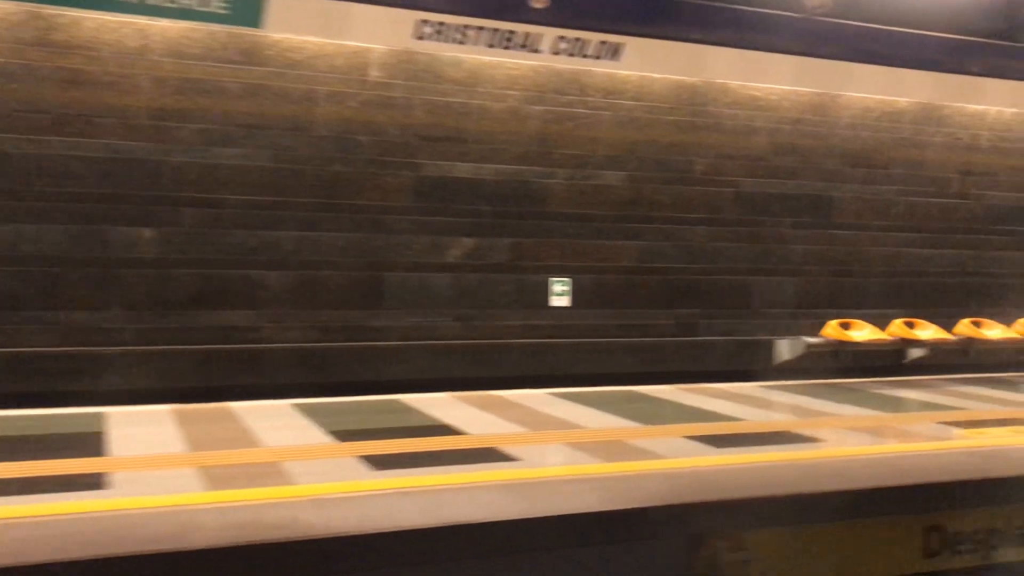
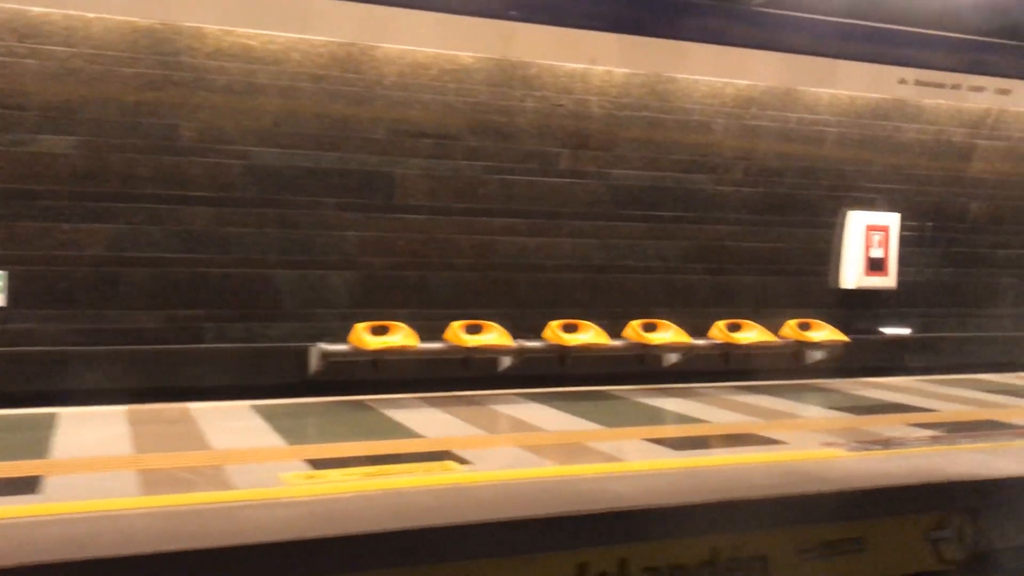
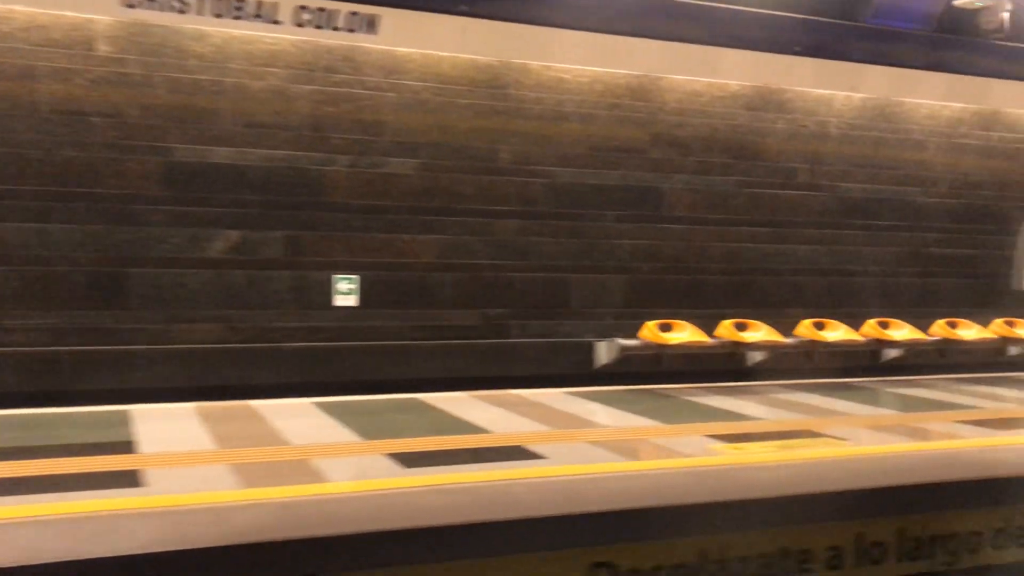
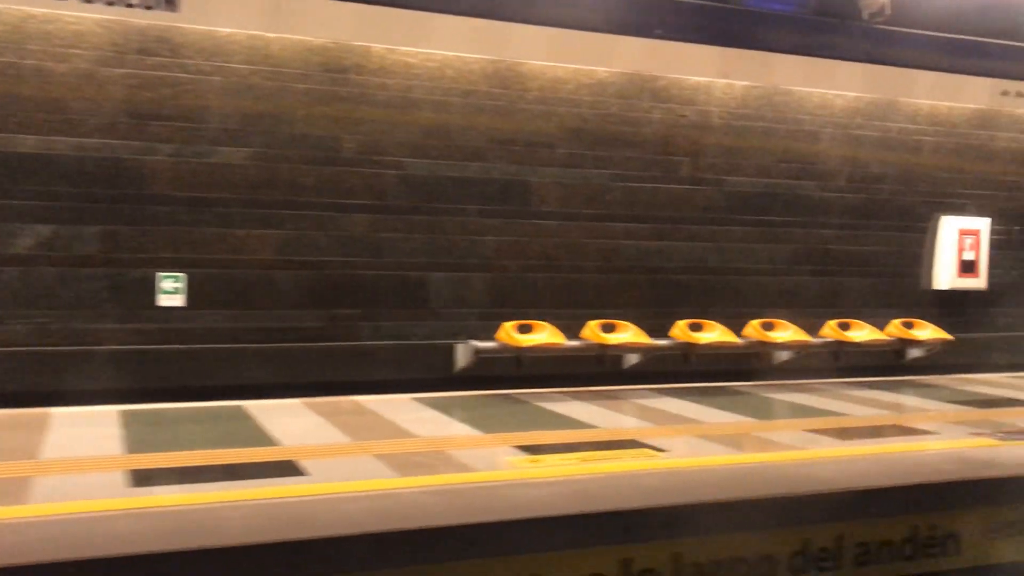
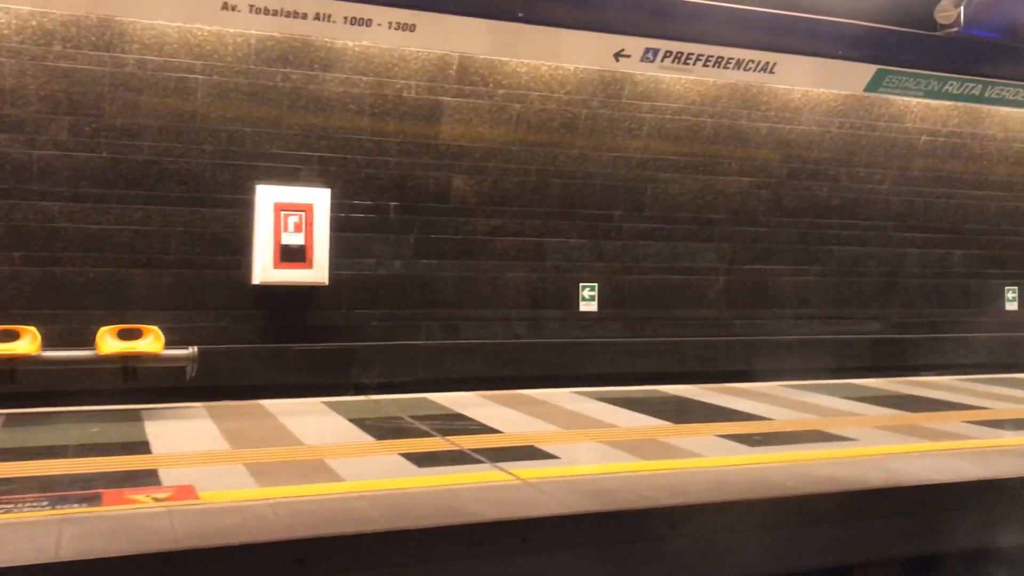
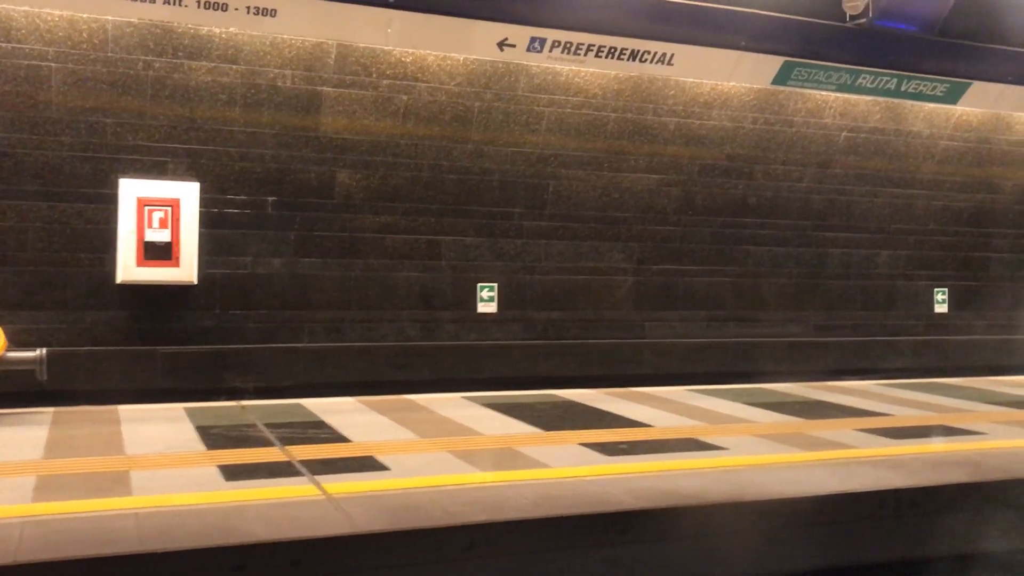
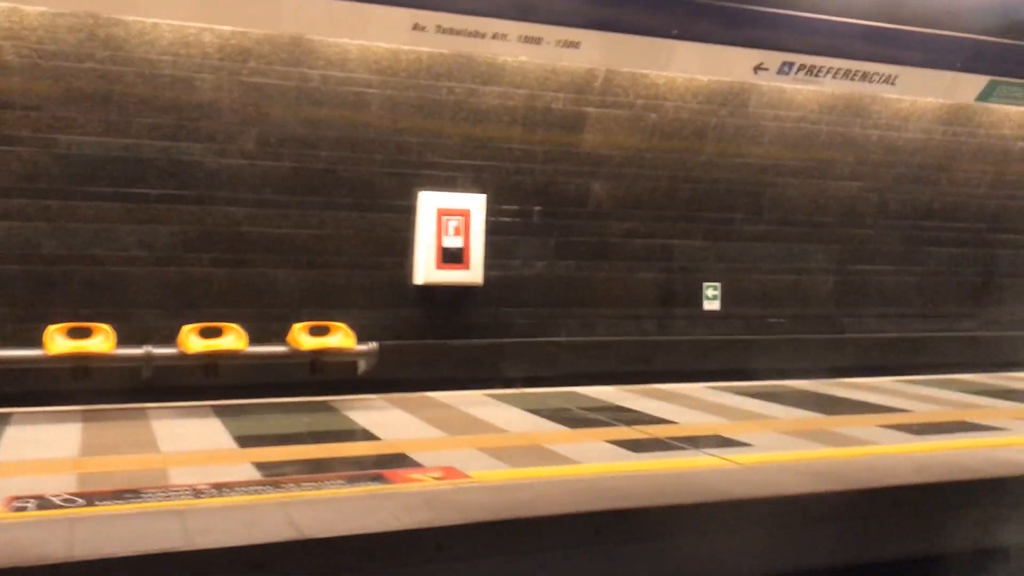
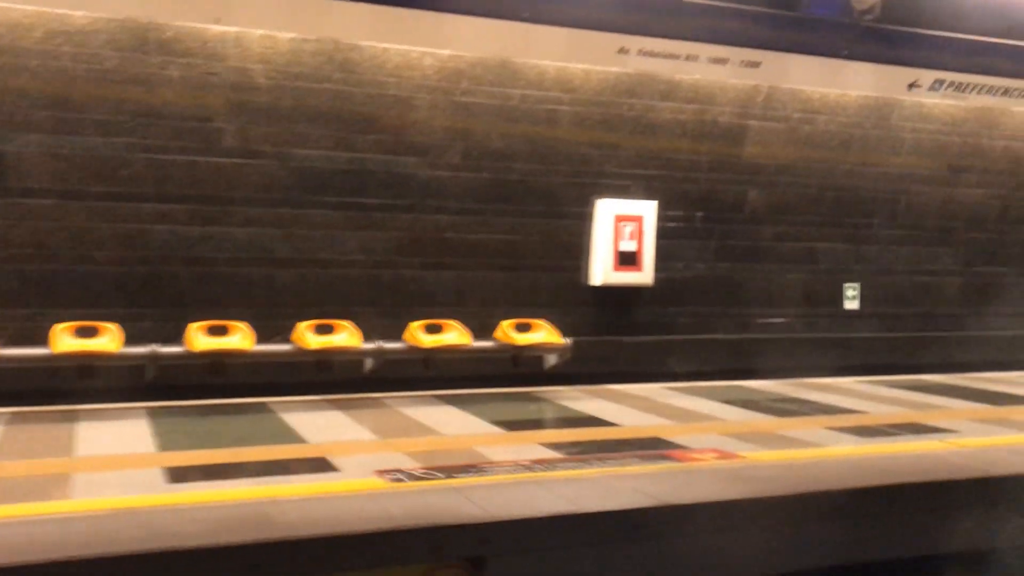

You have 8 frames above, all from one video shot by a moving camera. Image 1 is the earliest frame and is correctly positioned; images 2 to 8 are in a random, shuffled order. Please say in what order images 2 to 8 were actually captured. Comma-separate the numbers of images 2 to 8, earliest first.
3, 4, 2, 8, 7, 5, 6
